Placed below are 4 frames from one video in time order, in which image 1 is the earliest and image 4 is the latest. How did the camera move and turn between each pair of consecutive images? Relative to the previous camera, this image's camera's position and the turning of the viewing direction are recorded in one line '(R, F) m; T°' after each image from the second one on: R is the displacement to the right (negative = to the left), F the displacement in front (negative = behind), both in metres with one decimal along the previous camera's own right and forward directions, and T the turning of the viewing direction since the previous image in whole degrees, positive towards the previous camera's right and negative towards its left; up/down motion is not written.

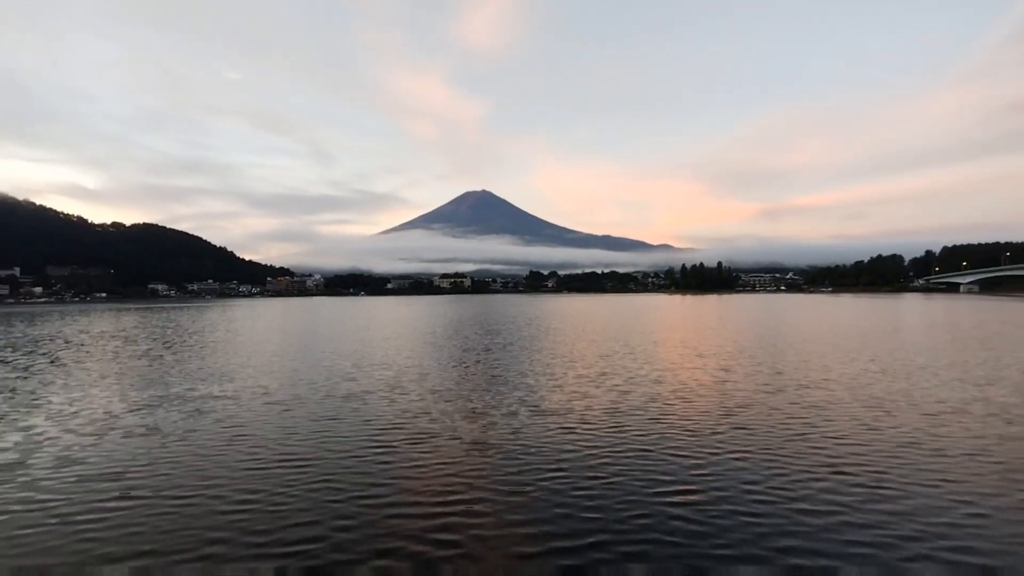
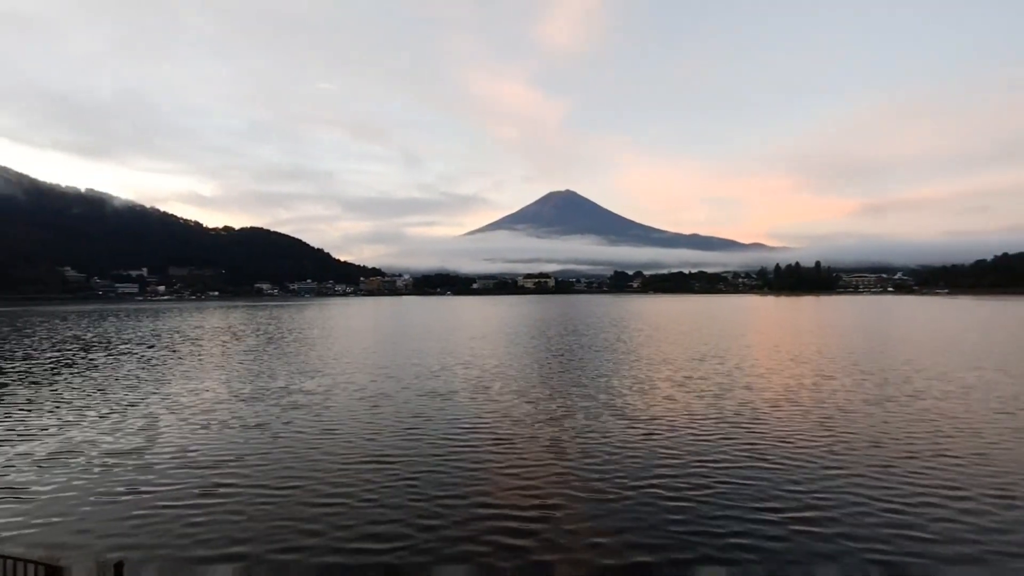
(-1.3, +0.2) m; -7°
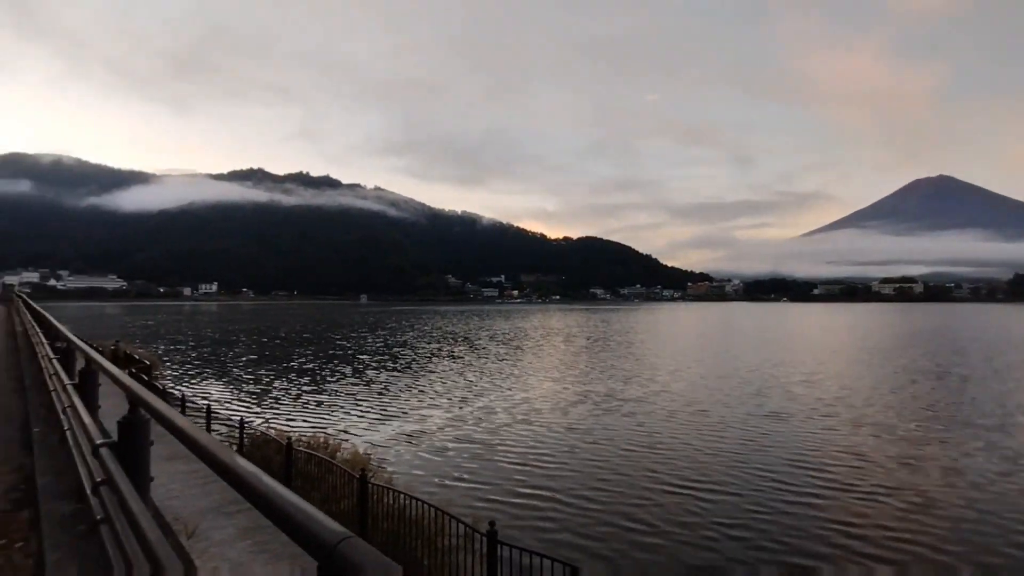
(+0.4, -0.6) m; -31°
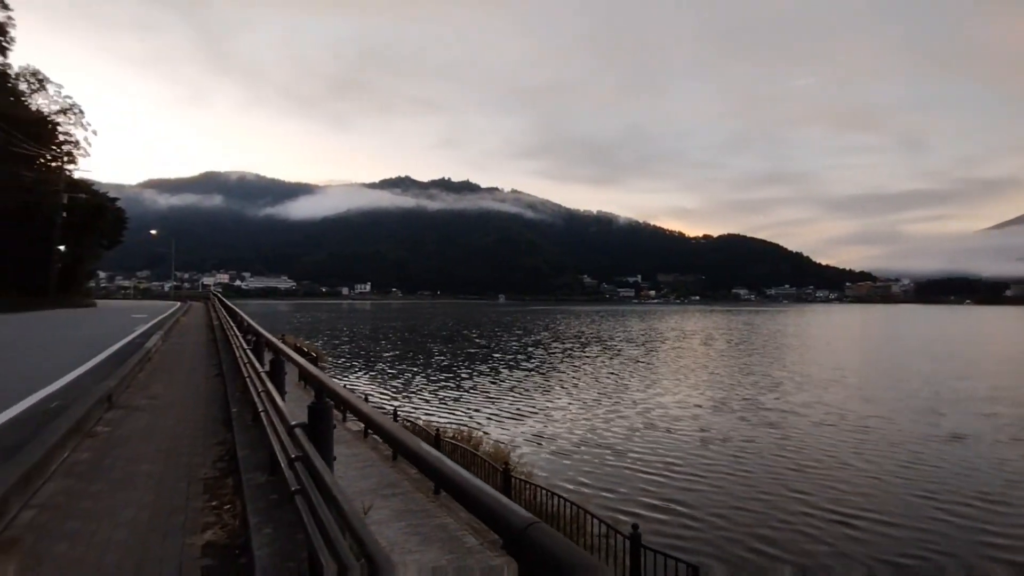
(-0.2, -0.3) m; -13°
